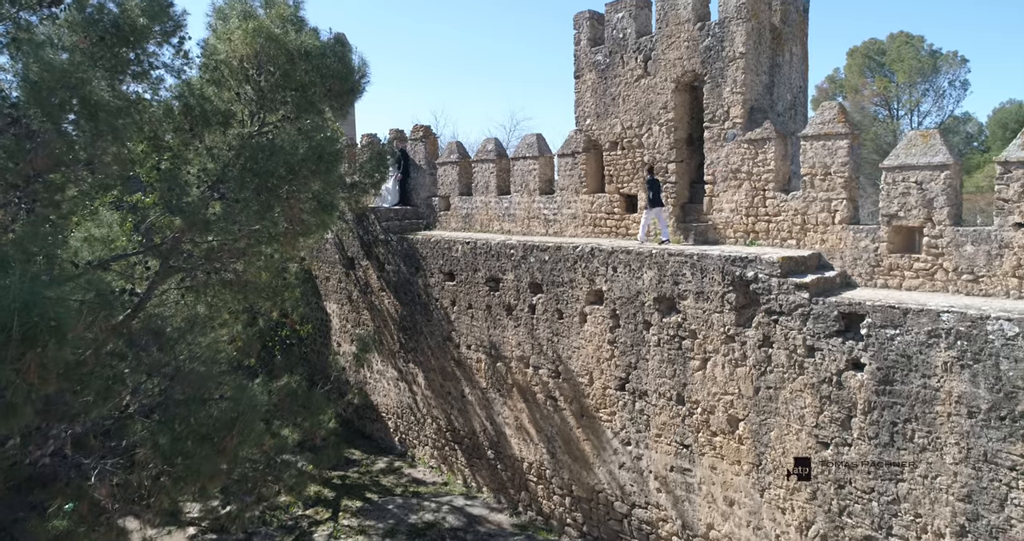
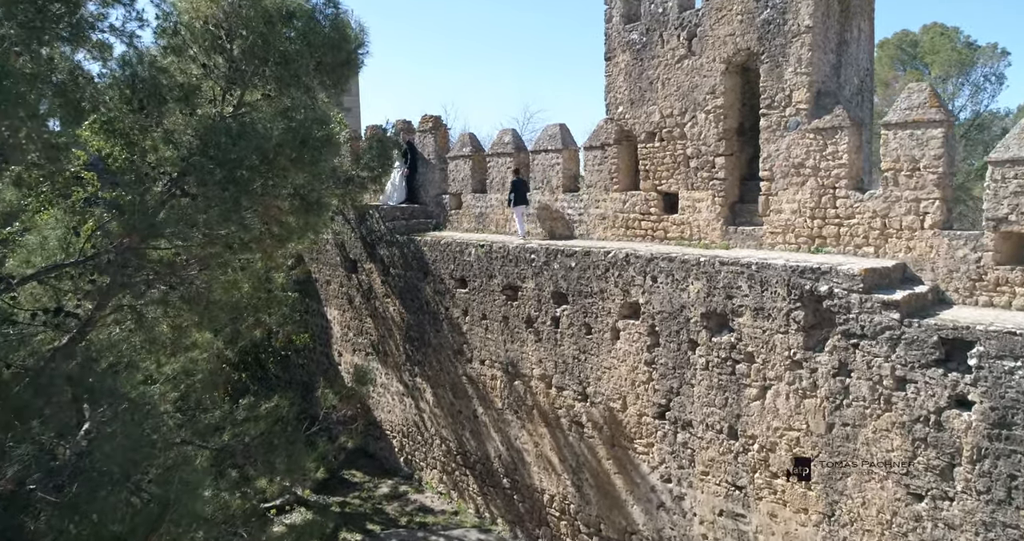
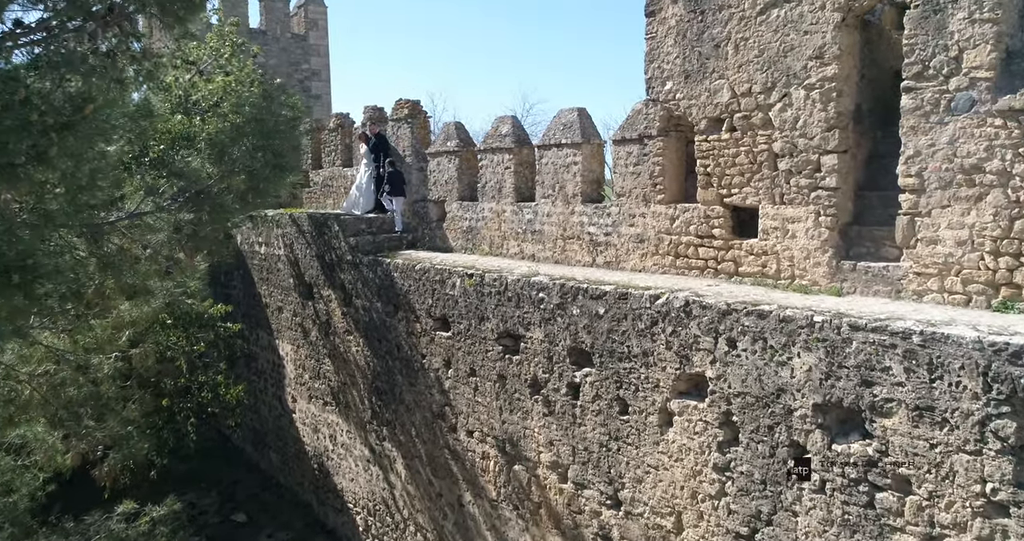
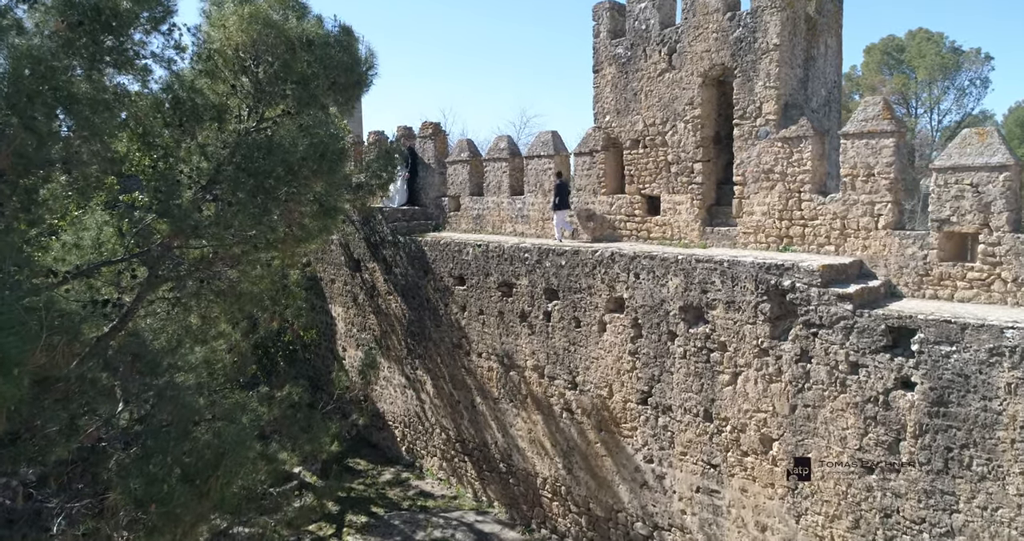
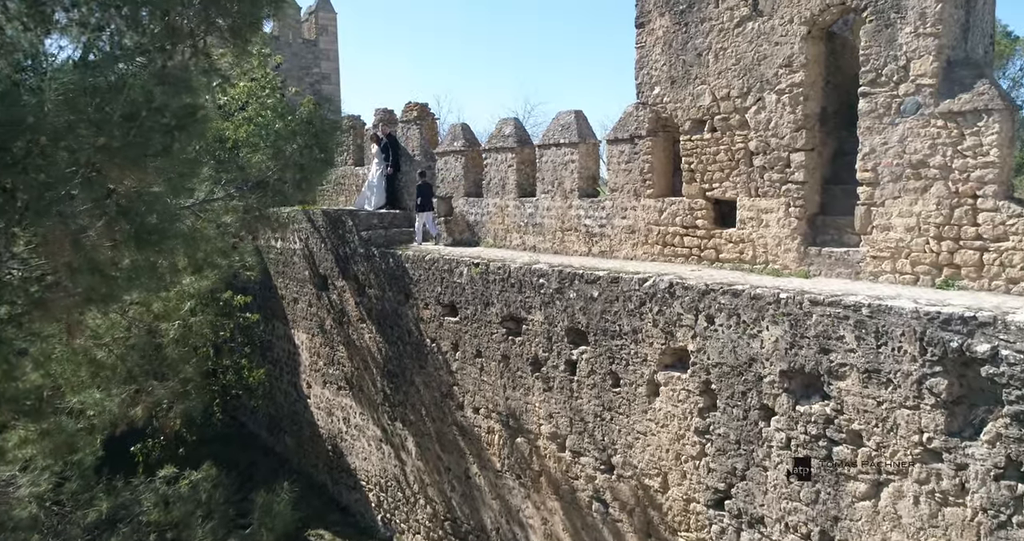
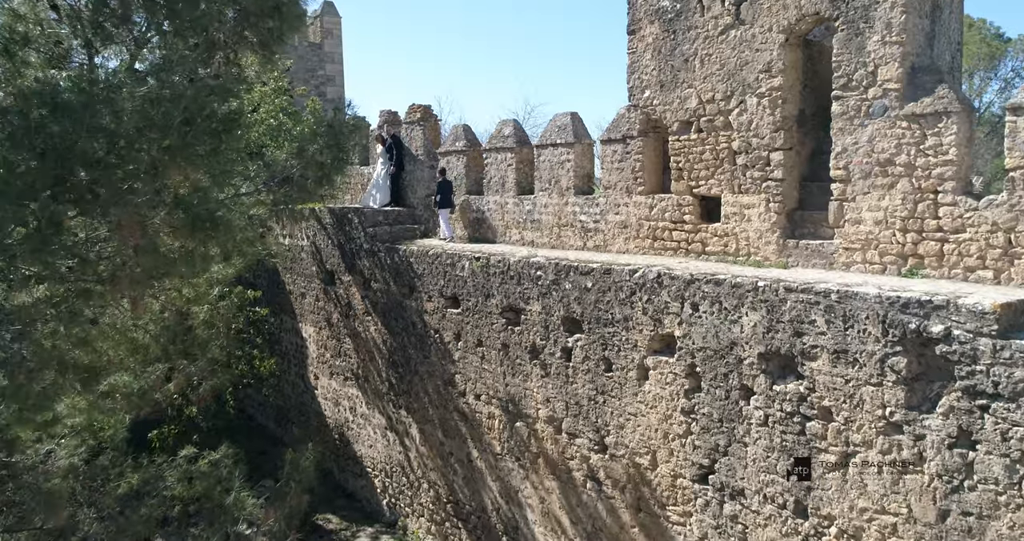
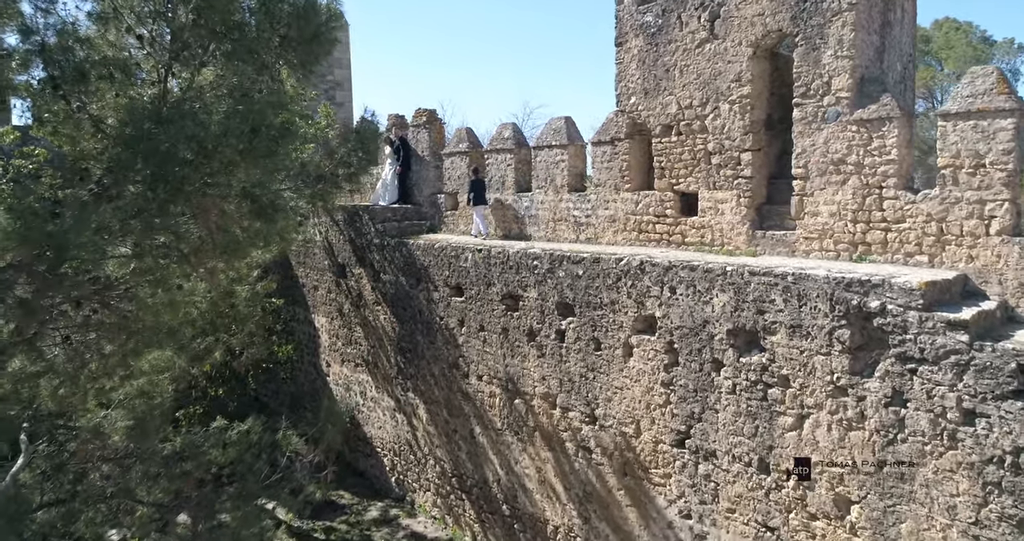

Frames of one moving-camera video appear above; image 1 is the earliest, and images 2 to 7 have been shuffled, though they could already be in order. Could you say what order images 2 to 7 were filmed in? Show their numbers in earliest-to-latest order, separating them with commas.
4, 2, 7, 6, 5, 3
